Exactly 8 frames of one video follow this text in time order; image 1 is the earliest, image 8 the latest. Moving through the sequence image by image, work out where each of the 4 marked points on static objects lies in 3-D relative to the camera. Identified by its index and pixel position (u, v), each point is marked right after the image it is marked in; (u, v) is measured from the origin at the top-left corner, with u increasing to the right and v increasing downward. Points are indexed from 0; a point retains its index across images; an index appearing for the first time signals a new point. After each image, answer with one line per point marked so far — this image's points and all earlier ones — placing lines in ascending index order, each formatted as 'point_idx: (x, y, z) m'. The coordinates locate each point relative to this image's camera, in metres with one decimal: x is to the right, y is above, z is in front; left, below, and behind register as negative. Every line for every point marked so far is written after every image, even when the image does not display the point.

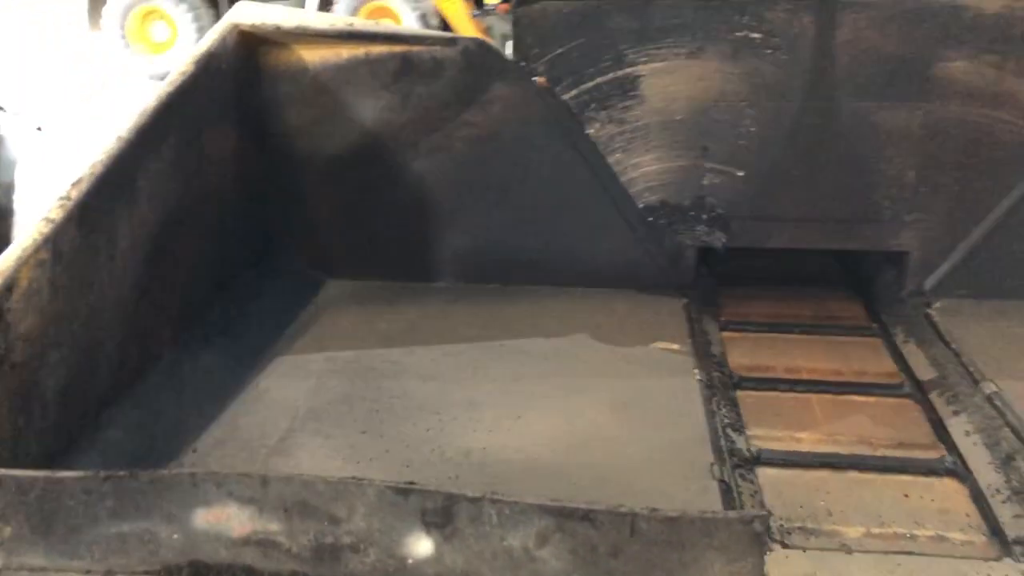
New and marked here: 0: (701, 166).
0: (+0.3, +0.2, +1.7) m
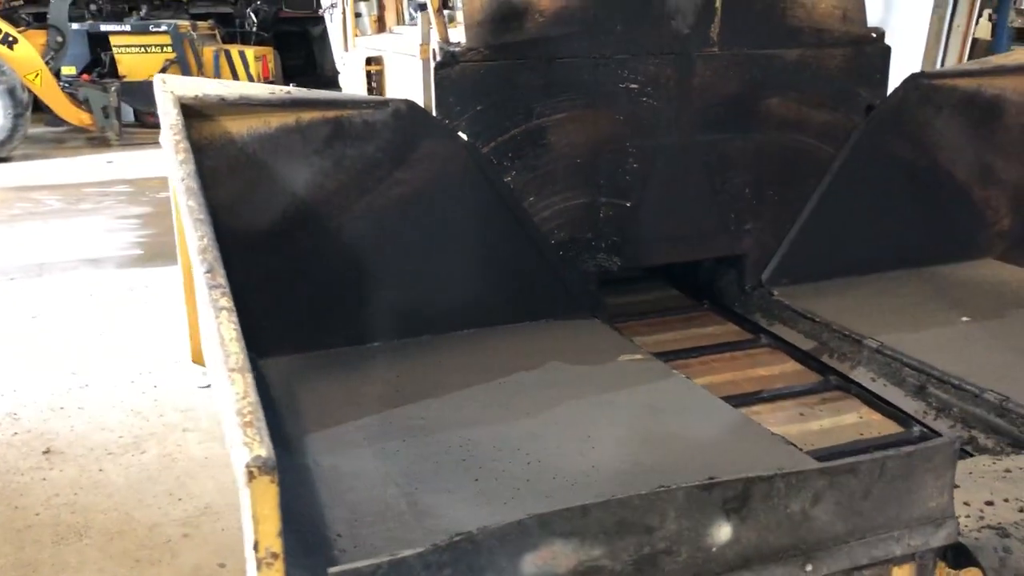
0: (+0.2, +0.2, +2.0) m
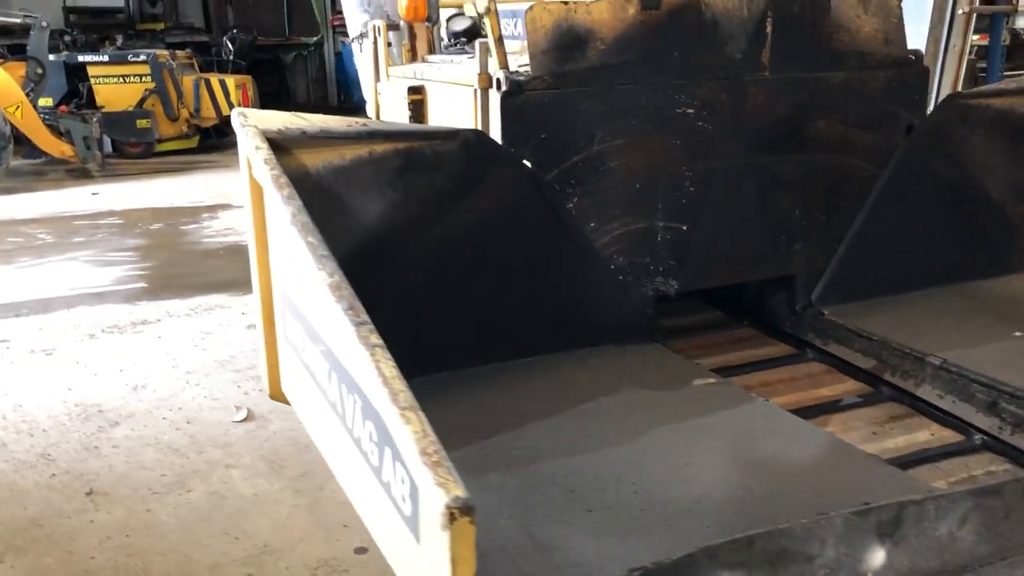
0: (+0.3, +0.1, +2.0) m
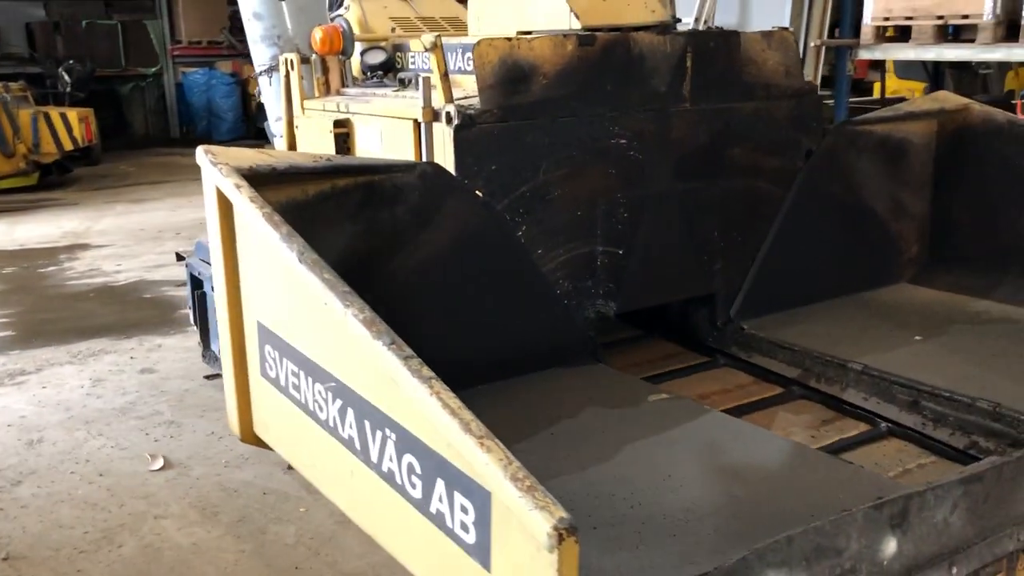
0: (+0.2, +0.1, +2.0) m
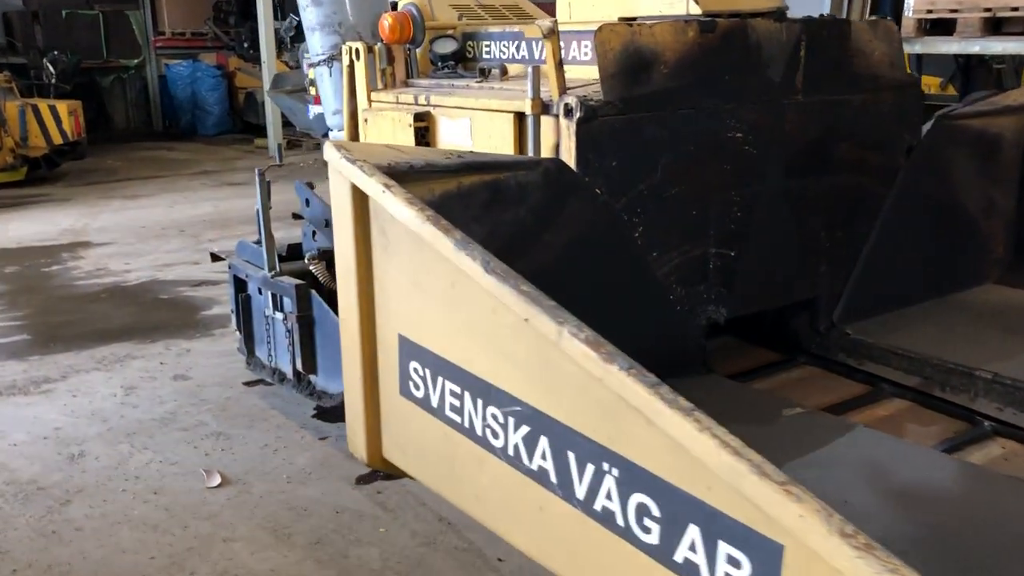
0: (+0.4, +0.1, +1.9) m
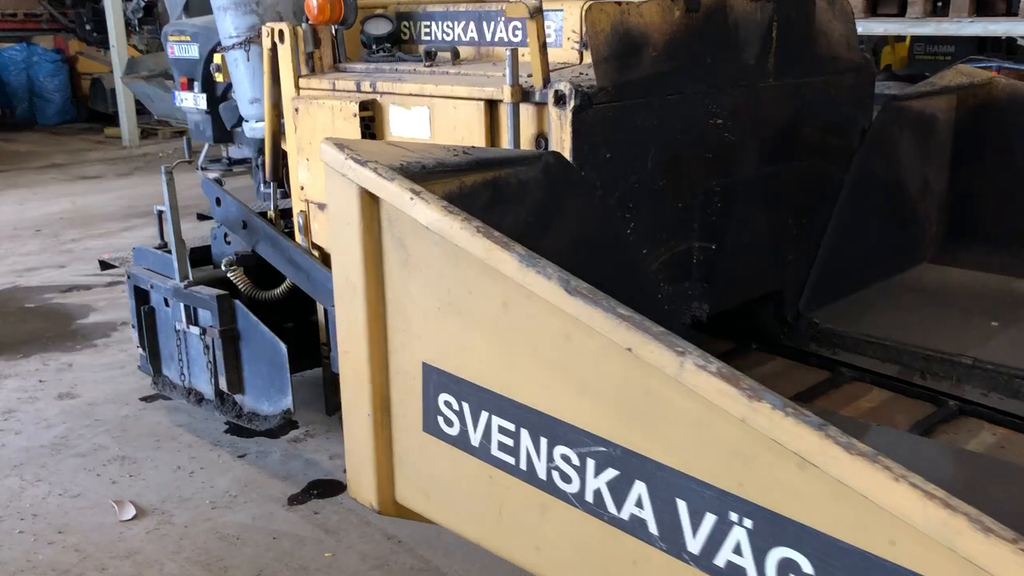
0: (+0.3, +0.1, +1.8) m
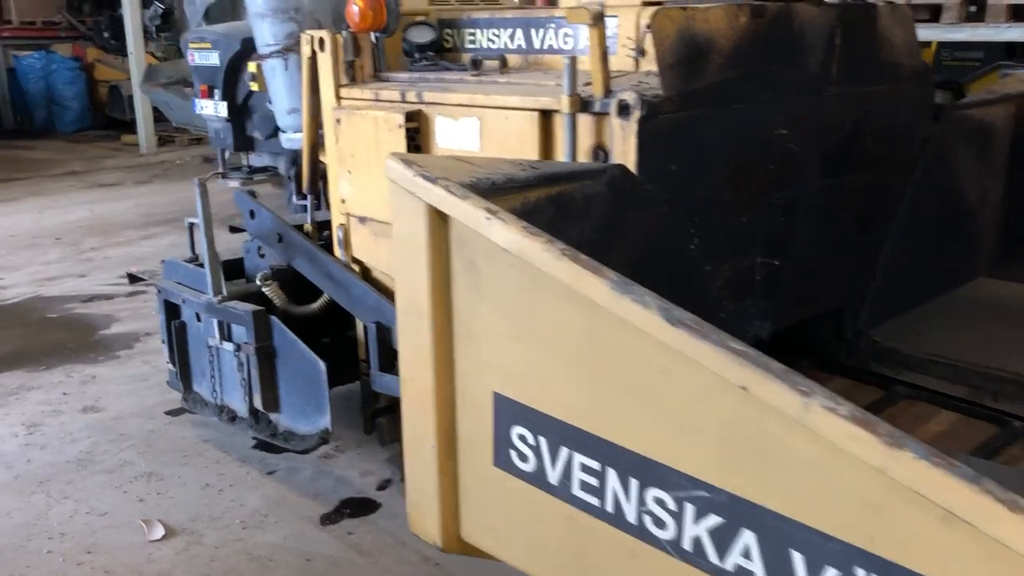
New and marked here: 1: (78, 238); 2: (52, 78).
0: (+0.4, 0.0, +1.7) m
1: (-2.7, +0.3, +5.8) m
2: (-4.8, +2.2, +9.8) m
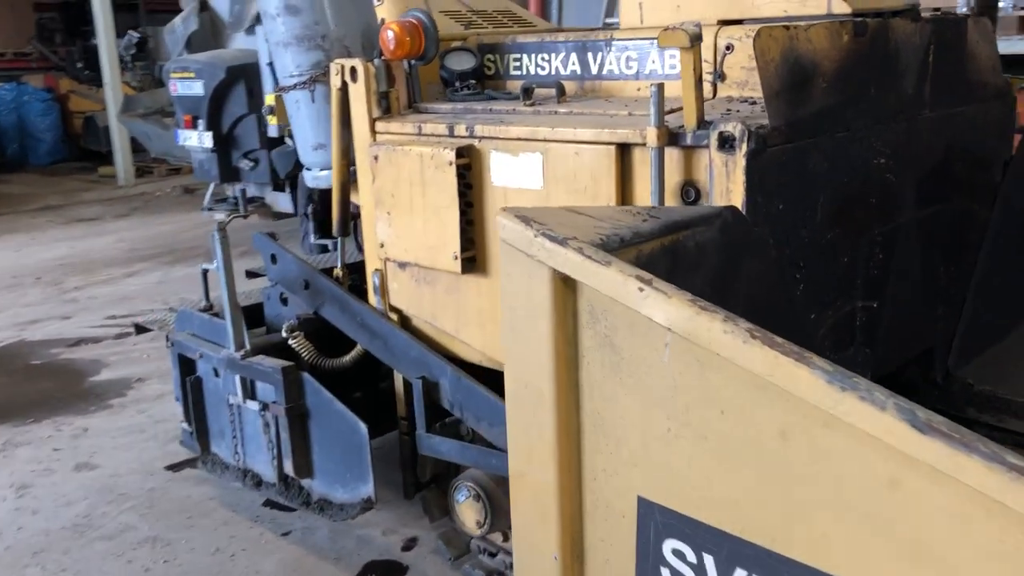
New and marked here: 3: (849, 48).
0: (+0.6, 0.0, +1.5) m
1: (-2.7, +0.1, +5.5) m
2: (-4.9, +1.8, +9.5) m
3: (+0.5, +0.4, +1.4) m
